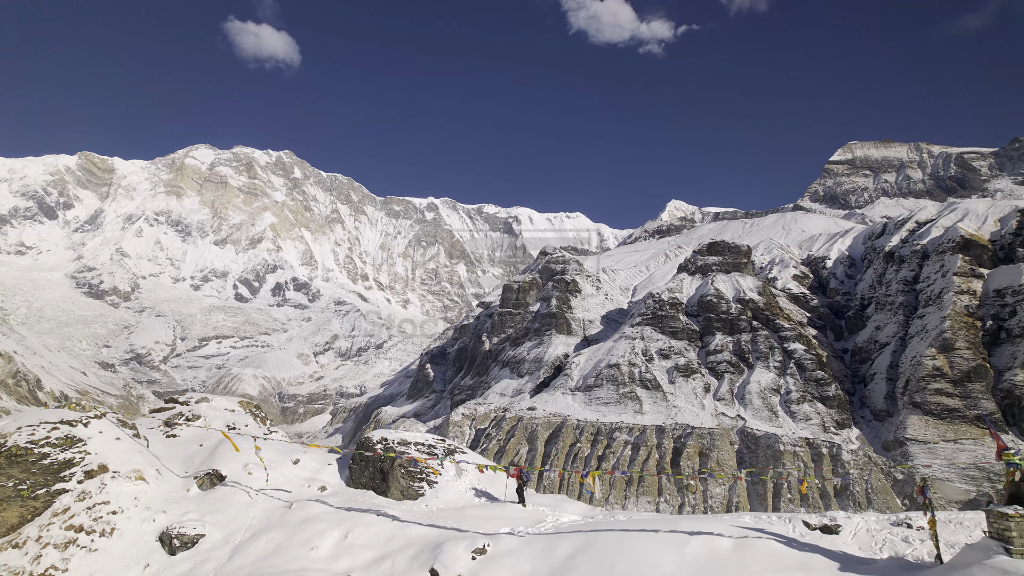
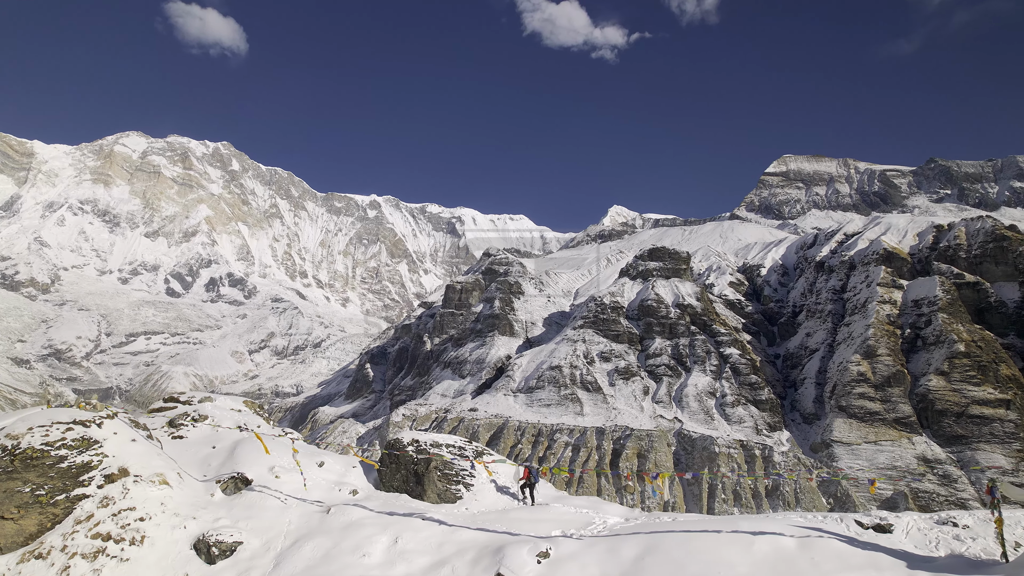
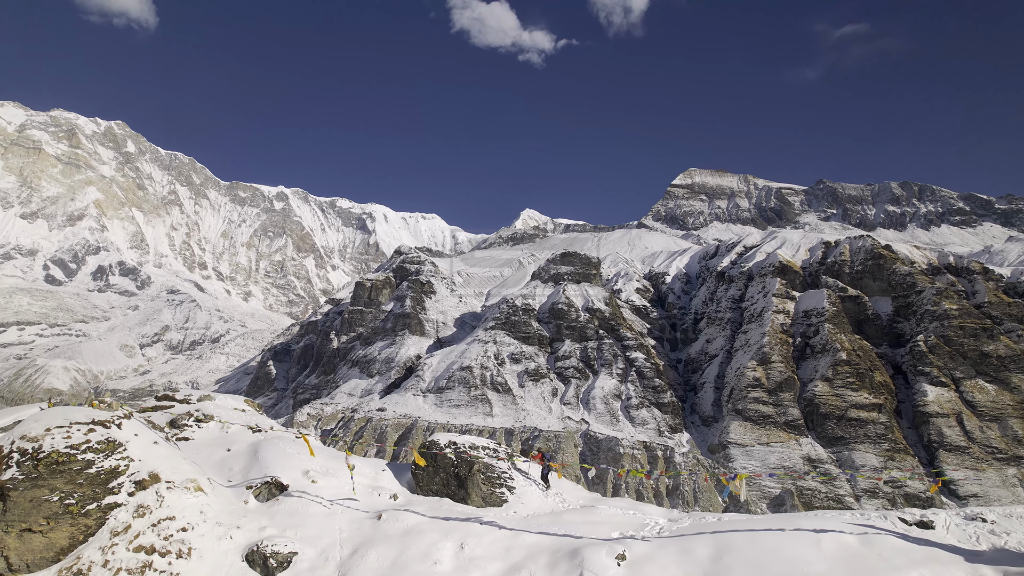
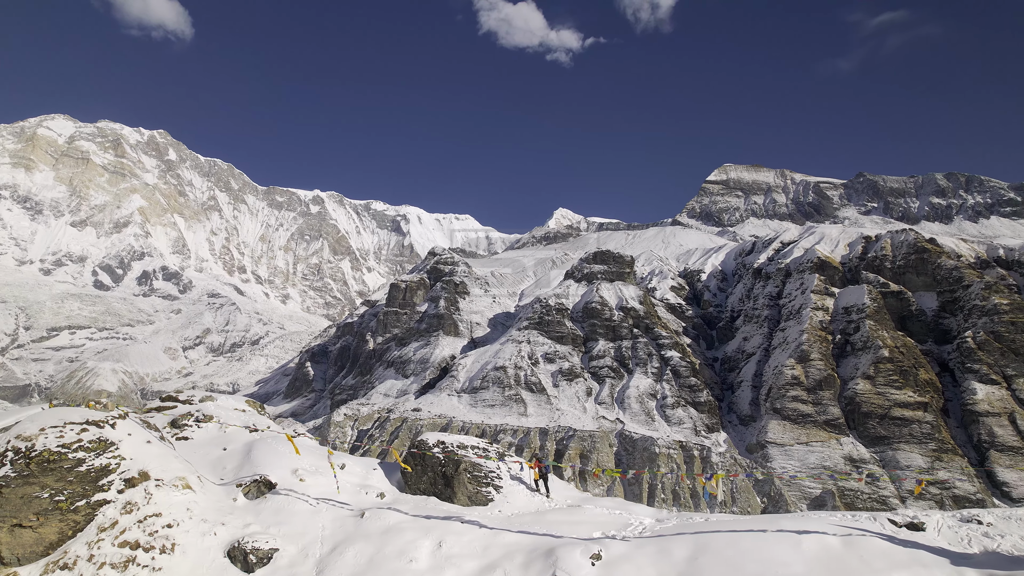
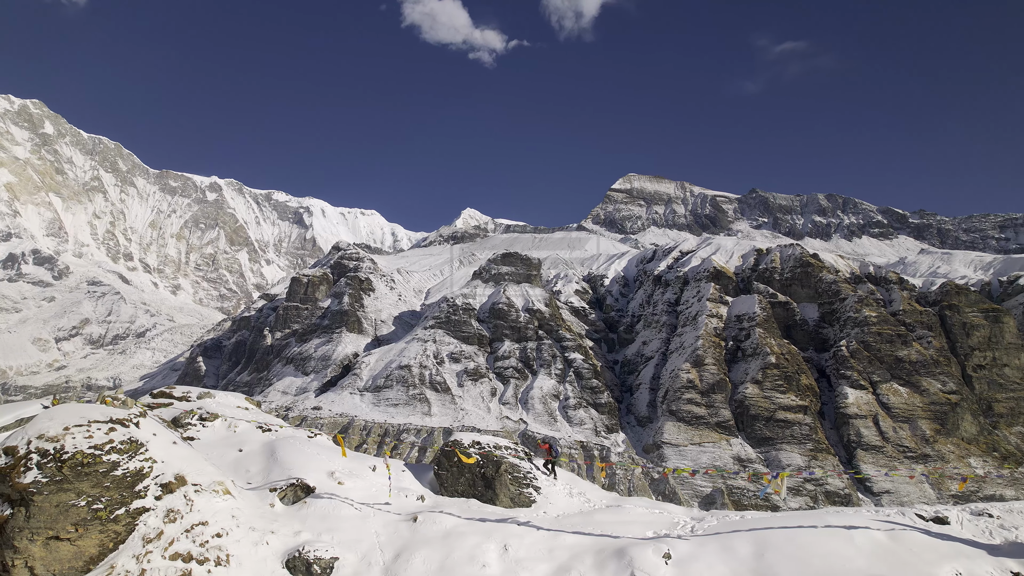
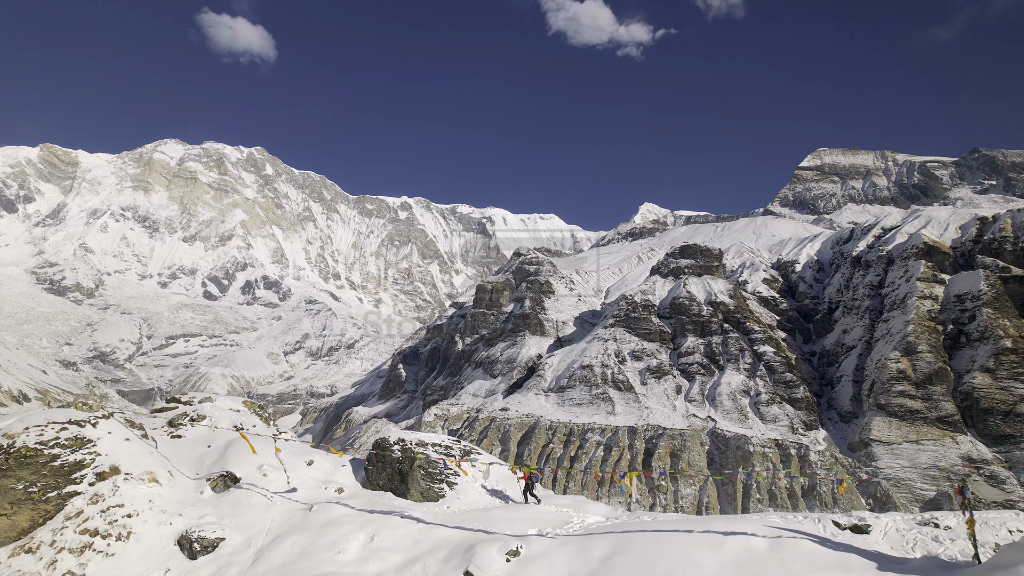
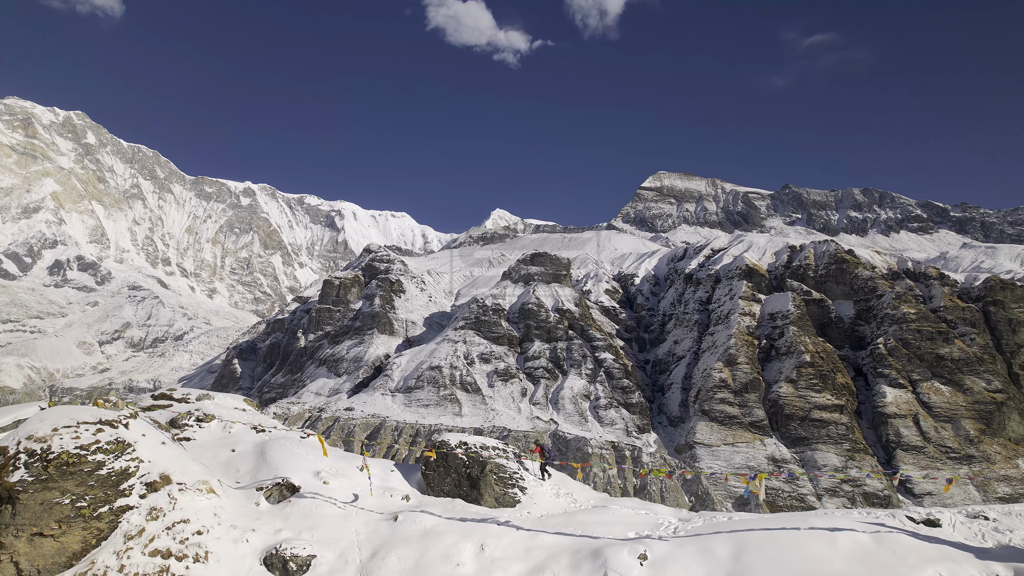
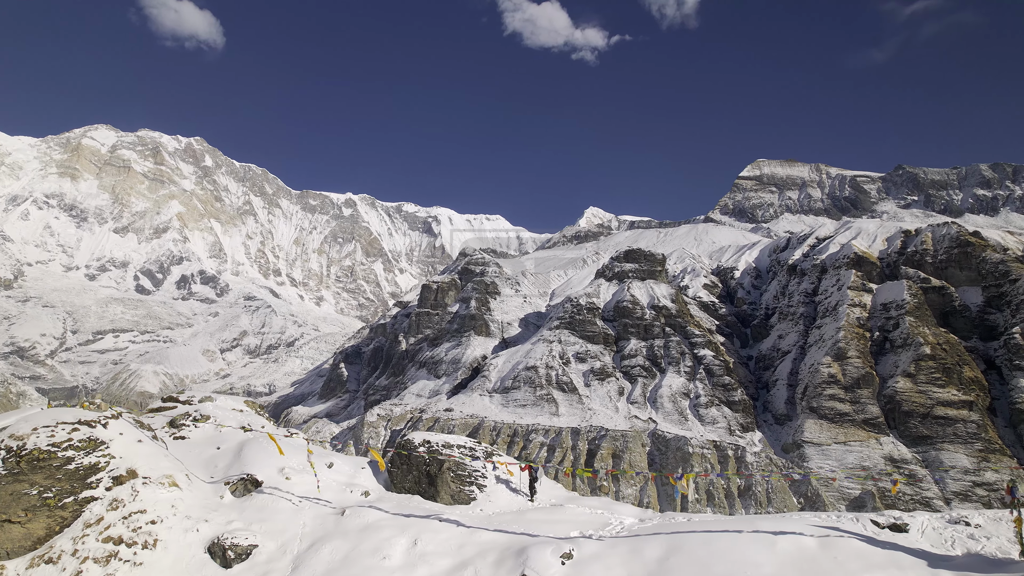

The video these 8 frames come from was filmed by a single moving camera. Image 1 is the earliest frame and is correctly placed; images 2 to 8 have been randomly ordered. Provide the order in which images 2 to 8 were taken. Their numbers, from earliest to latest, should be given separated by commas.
6, 2, 8, 4, 3, 7, 5
